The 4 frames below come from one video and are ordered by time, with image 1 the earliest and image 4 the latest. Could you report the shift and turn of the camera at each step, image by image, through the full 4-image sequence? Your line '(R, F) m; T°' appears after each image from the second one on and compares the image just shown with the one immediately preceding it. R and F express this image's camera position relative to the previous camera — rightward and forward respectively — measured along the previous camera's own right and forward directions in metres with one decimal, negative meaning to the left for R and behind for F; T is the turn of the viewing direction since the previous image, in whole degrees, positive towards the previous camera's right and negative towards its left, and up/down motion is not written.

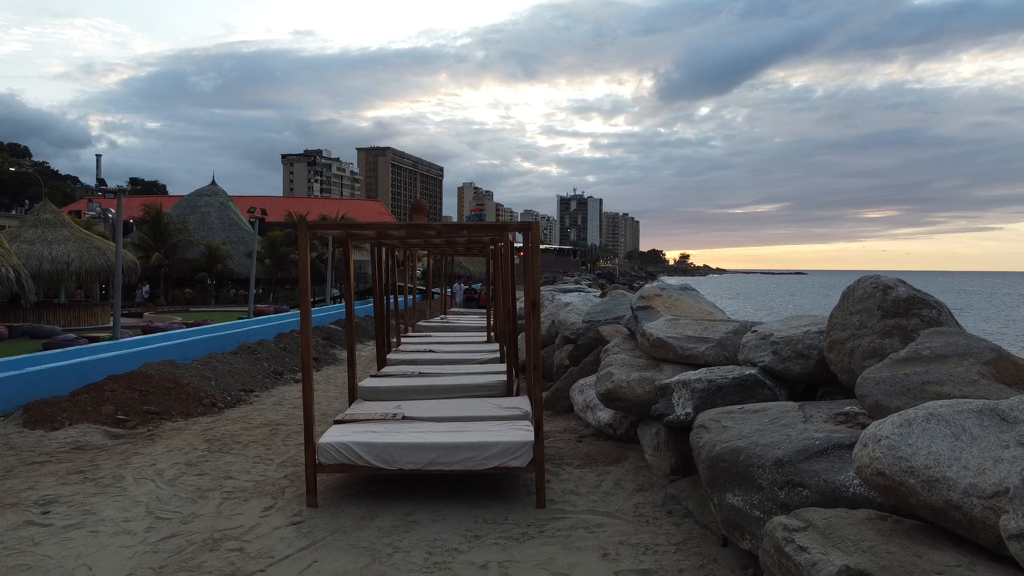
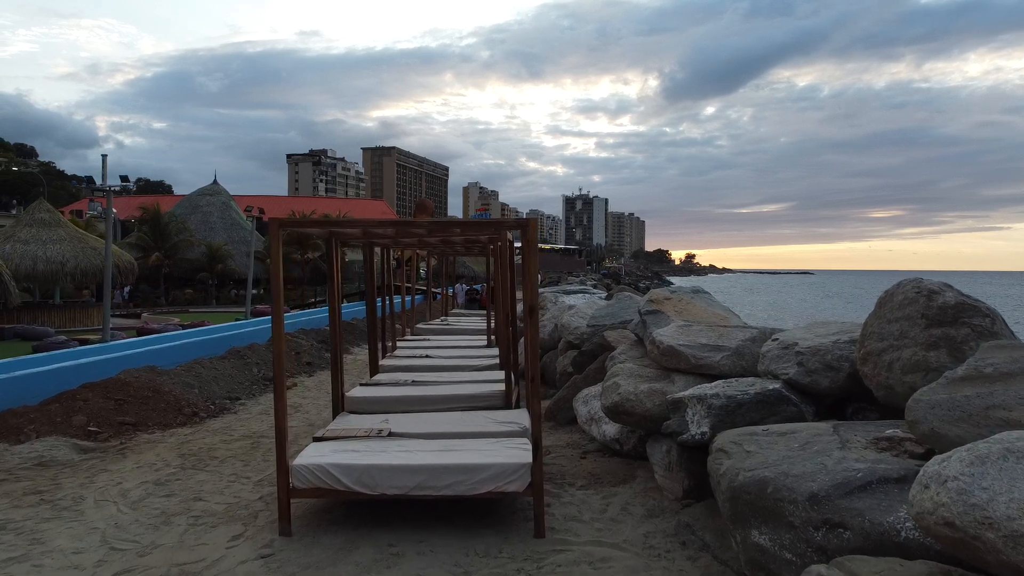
(+0.1, +0.5) m; 0°
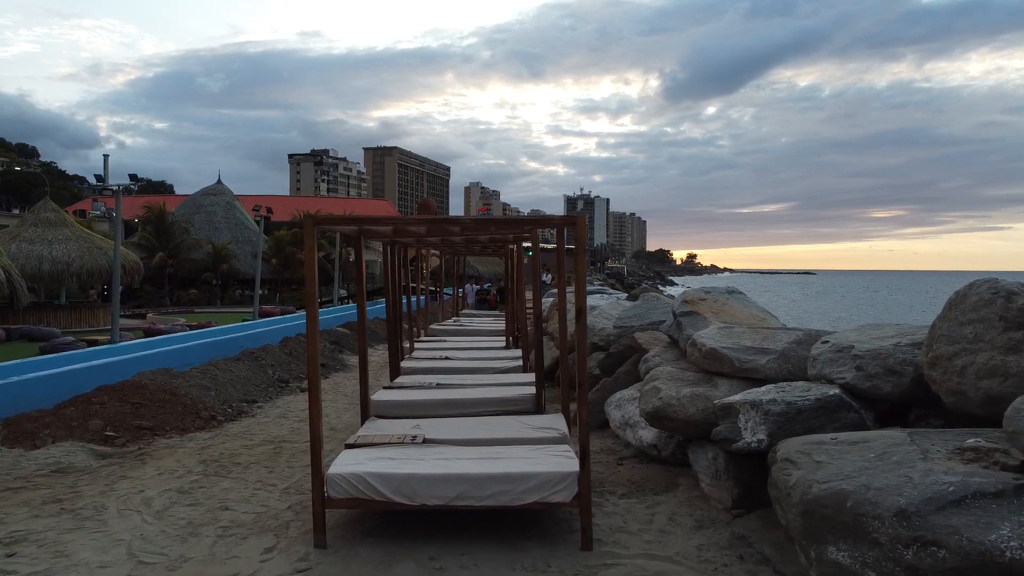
(-0.3, +0.2) m; 0°
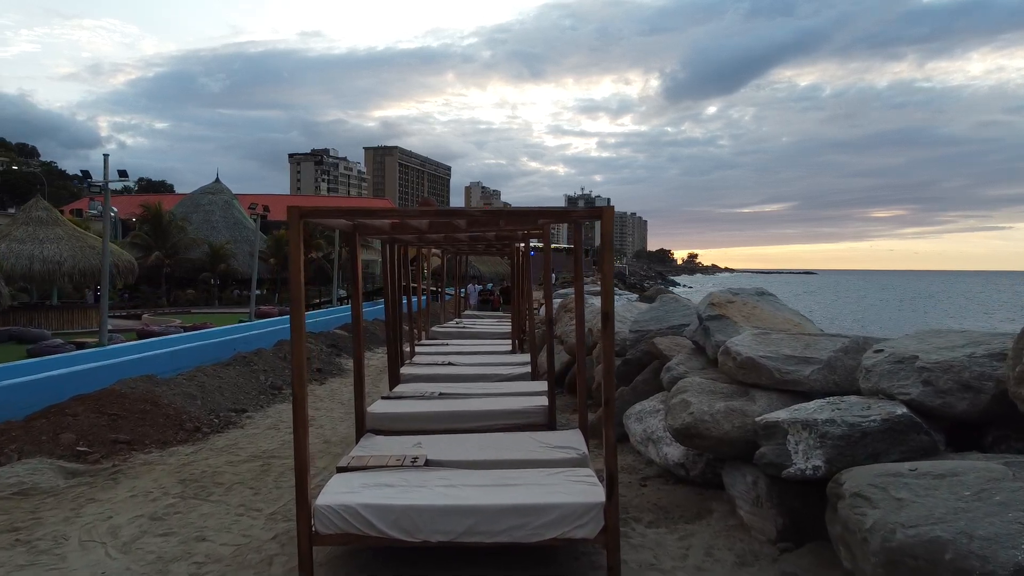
(-0.1, +0.6) m; 0°
